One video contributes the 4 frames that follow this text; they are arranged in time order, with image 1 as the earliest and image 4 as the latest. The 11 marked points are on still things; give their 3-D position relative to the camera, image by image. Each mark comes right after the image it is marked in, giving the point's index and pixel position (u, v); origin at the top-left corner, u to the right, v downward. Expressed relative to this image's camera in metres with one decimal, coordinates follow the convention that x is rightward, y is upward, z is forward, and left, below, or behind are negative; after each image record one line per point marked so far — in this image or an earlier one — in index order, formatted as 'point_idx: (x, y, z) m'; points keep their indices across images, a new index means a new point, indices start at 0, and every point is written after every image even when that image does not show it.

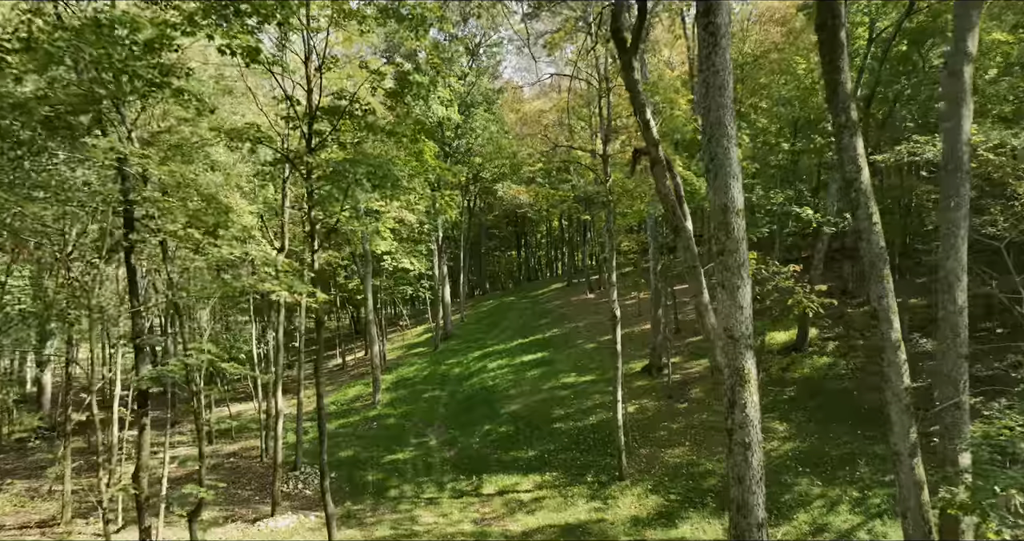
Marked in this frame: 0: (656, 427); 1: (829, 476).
0: (+4.0, -4.3, +19.9) m
1: (+6.9, -4.5, +15.7) m
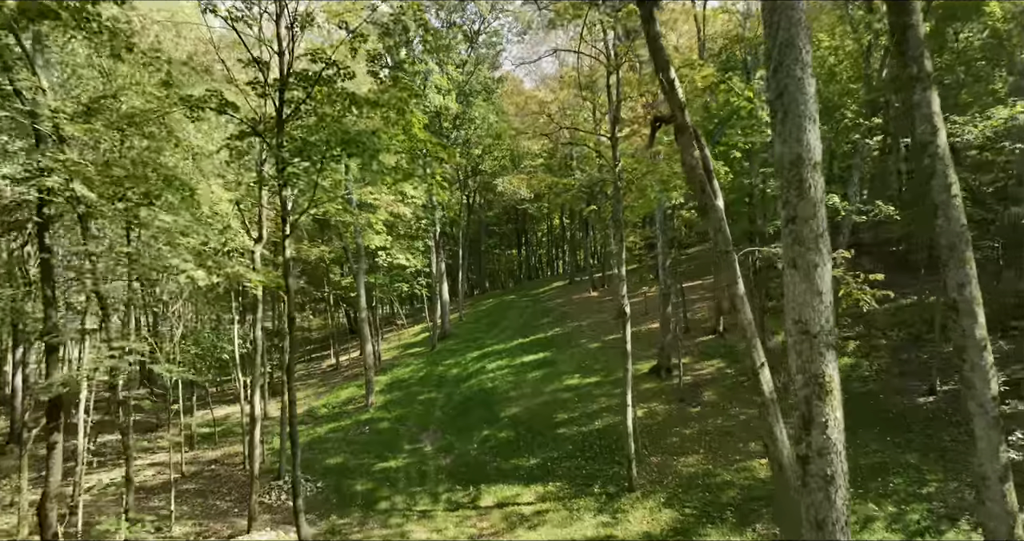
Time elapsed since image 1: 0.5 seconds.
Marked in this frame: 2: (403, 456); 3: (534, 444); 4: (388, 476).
0: (+4.0, -4.2, +18.5) m
1: (+6.9, -4.3, +14.4) m
2: (-3.0, -5.1, +19.9) m
3: (+0.6, -4.7, +19.6) m
4: (-3.2, -5.2, +18.3) m
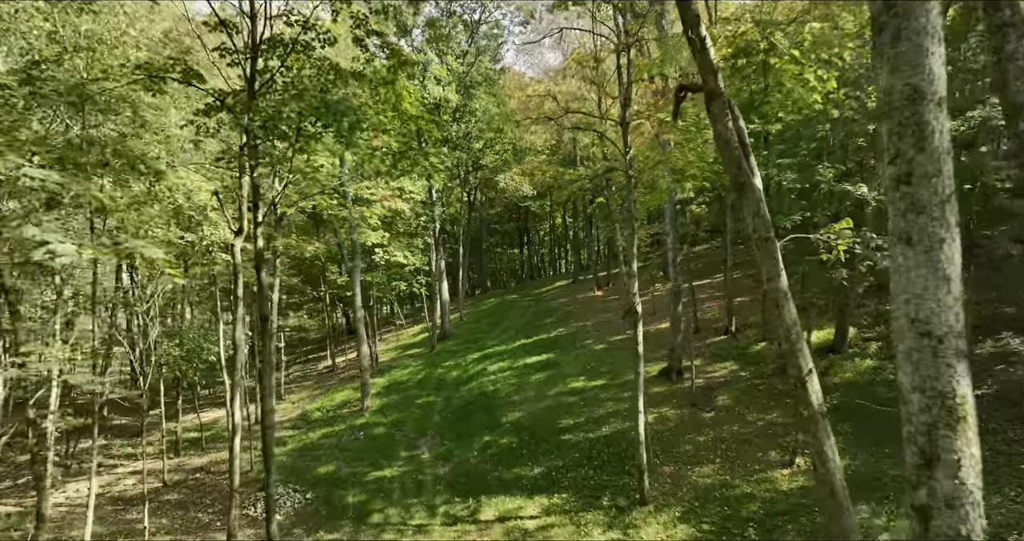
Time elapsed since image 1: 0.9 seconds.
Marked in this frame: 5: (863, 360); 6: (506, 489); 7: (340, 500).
0: (+4.0, -4.1, +17.4) m
1: (+6.9, -4.2, +13.2) m
2: (-3.0, -5.0, +18.8) m
3: (+0.6, -4.6, +18.4) m
4: (-3.1, -5.1, +17.2) m
5: (+9.5, -2.4, +19.6) m
6: (-0.1, -5.0, +16.5) m
7: (-3.9, -5.3, +16.6) m
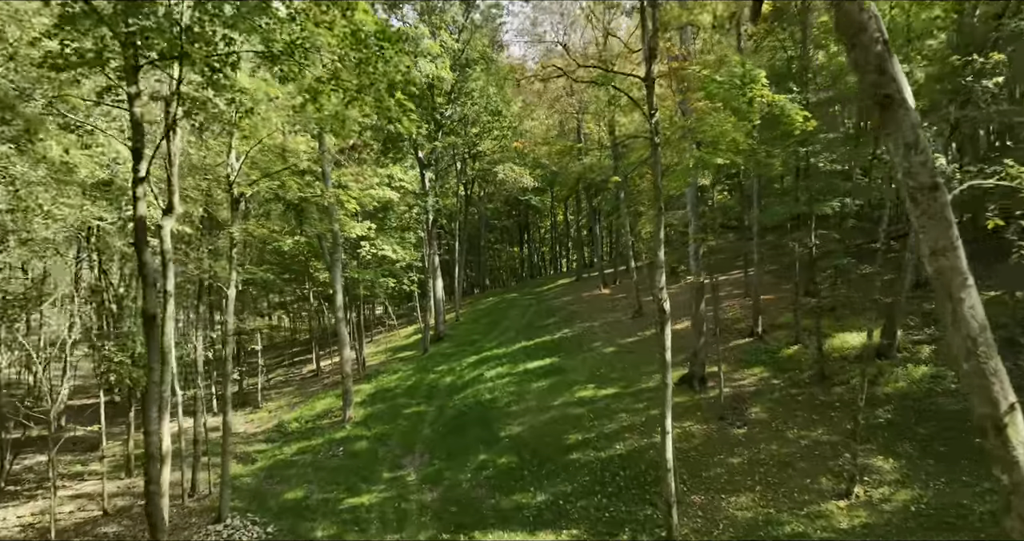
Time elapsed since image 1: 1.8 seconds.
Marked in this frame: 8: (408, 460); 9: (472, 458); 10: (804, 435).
0: (+4.0, -3.9, +14.8) m
1: (+6.9, -4.1, +10.6) m
2: (-3.0, -4.8, +16.2) m
3: (+0.6, -4.4, +15.8) m
4: (-3.1, -4.9, +14.5) m
5: (+9.5, -2.2, +16.9) m
6: (-0.1, -4.8, +13.9) m
7: (-4.0, -5.1, +14.0) m
8: (-2.6, -4.7, +18.2) m
9: (-1.0, -4.5, +17.3) m
10: (+6.1, -3.4, +15.1) m
